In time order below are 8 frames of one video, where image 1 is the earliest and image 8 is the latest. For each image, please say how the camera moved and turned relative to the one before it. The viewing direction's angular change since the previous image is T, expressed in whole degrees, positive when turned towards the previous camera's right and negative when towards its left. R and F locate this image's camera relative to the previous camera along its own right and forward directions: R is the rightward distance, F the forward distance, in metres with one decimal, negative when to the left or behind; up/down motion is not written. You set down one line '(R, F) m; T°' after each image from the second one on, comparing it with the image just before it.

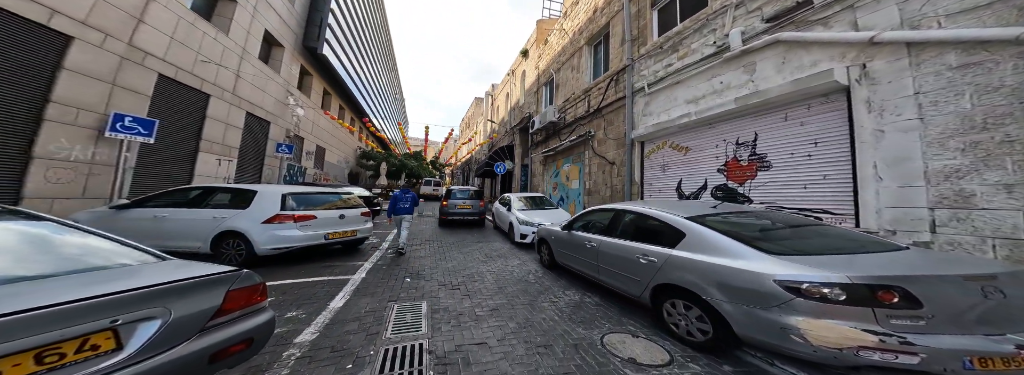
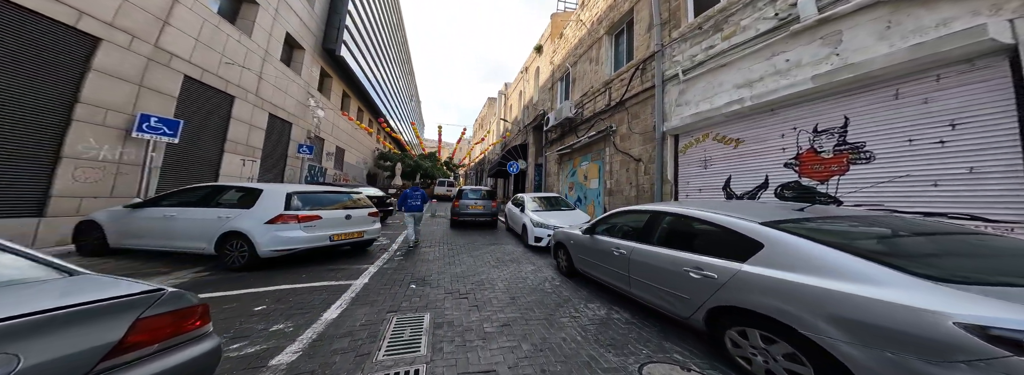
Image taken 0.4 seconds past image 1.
(0.0, +0.4) m; -3°
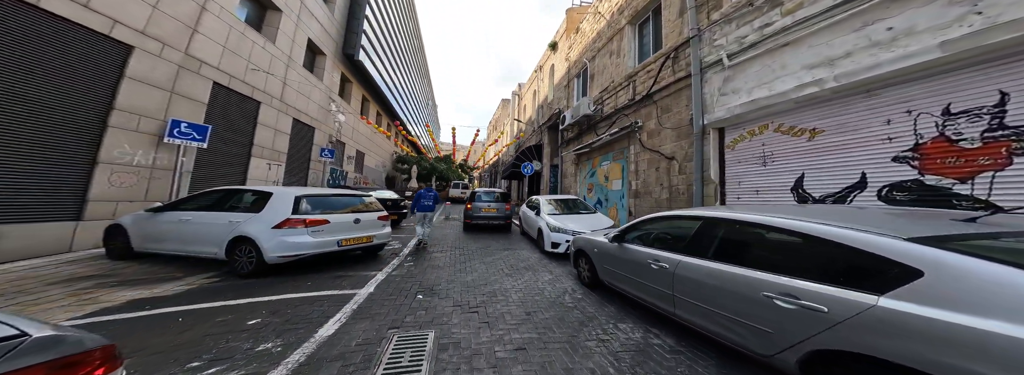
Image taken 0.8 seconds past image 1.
(0.0, +0.4) m; -4°
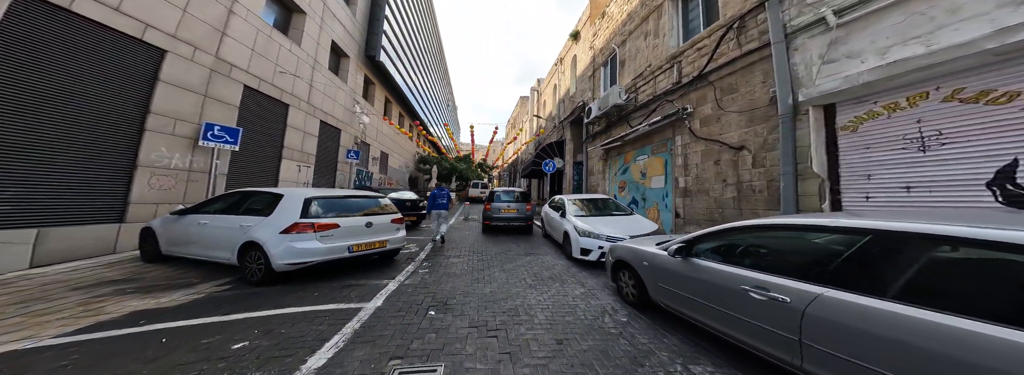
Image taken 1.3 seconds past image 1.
(-0.1, +0.6) m; -5°
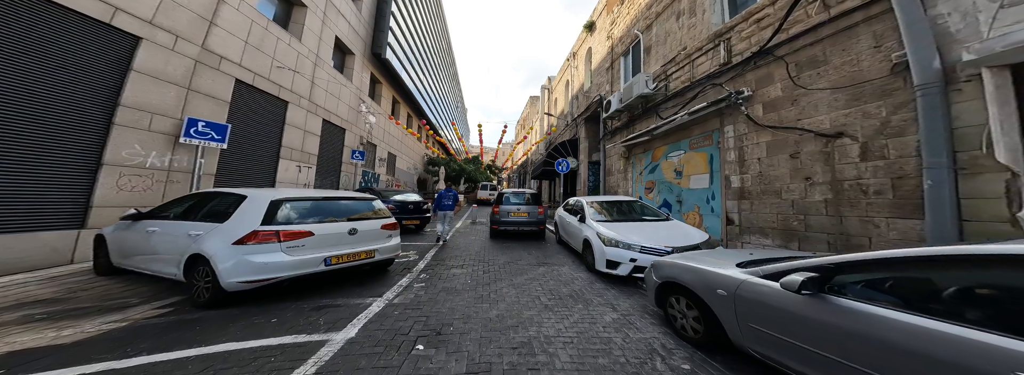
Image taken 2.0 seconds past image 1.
(0.0, +0.7) m; -2°
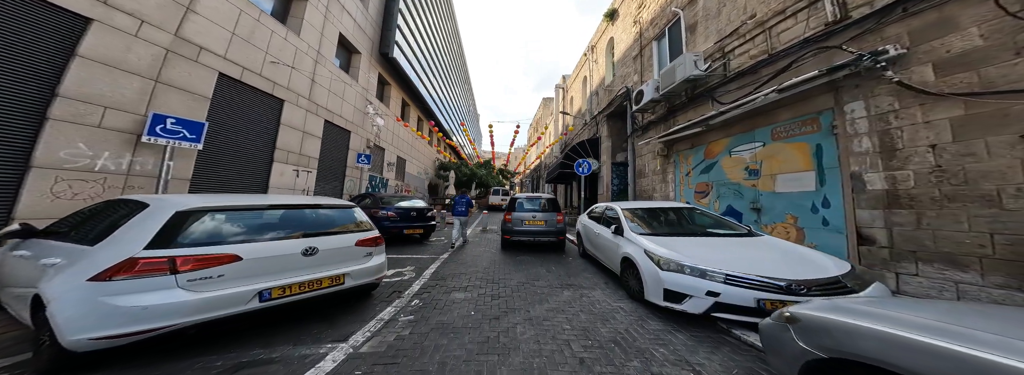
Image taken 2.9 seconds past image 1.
(-0.1, +1.0) m; -3°
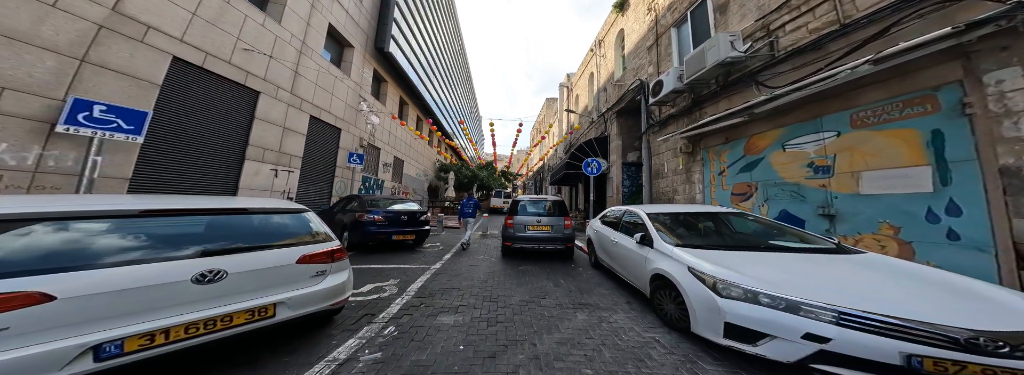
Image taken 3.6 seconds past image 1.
(0.0, +0.8) m; -1°
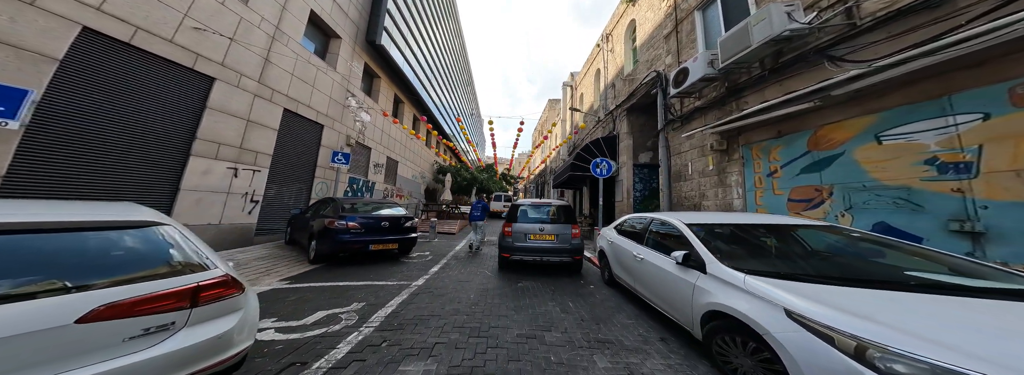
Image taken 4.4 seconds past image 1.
(+0.1, +0.9) m; 0°
